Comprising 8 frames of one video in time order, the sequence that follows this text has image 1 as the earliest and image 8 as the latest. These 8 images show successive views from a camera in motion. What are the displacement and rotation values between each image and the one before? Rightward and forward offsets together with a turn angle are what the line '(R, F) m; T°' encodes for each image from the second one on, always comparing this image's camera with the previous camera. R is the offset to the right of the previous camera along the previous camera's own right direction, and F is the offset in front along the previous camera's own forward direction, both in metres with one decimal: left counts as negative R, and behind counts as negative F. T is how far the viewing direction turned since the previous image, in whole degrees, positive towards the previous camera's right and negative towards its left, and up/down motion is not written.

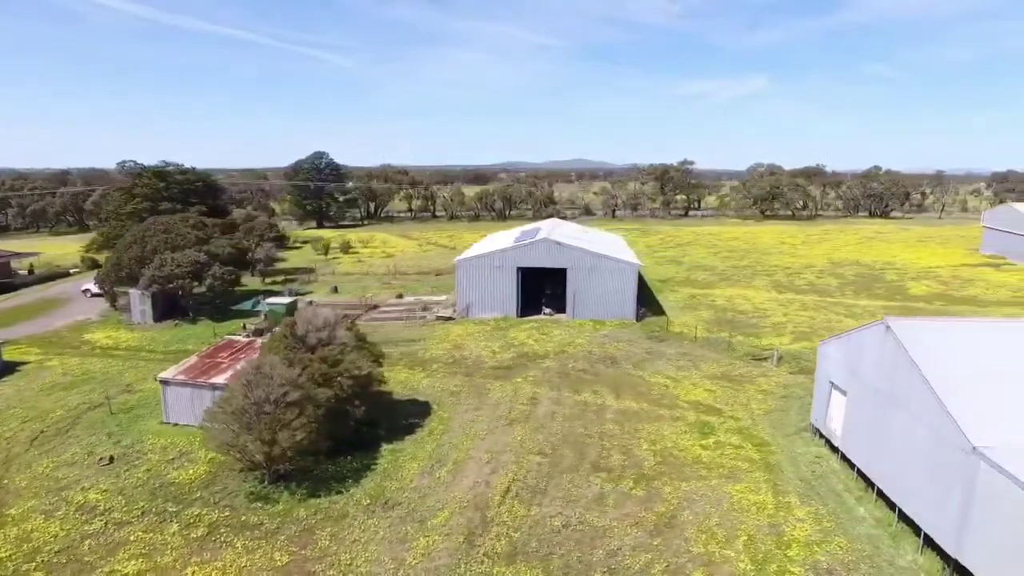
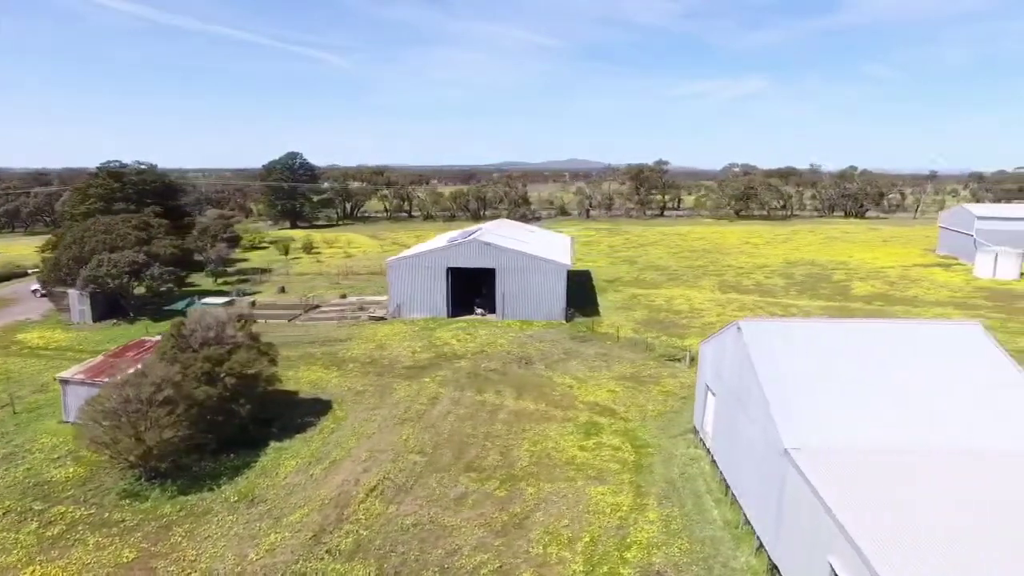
(+3.1, -0.2) m; 0°
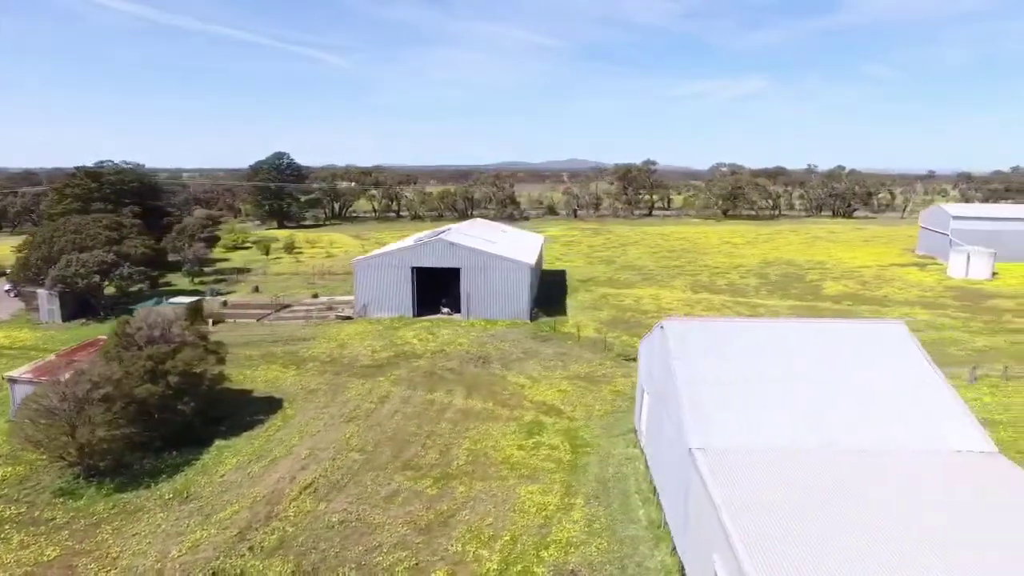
(+1.6, -0.1) m; 0°
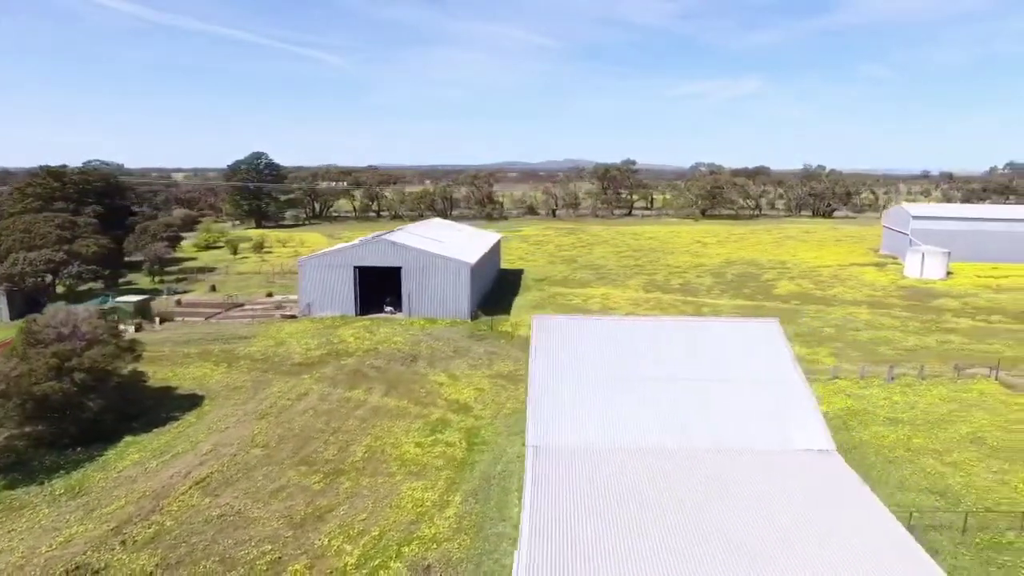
(+2.7, -0.2) m; 0°
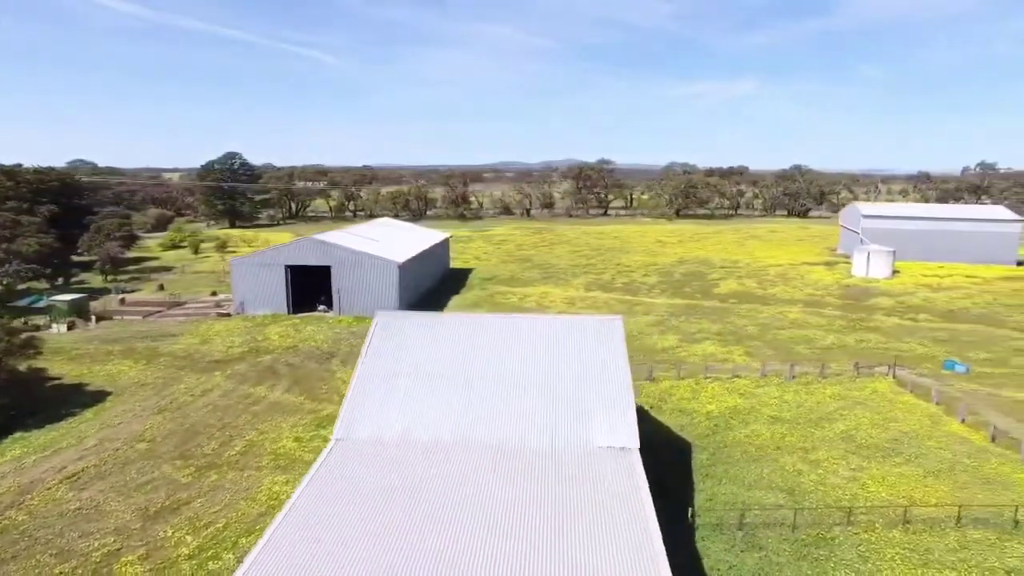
(+3.3, -0.2) m; 0°
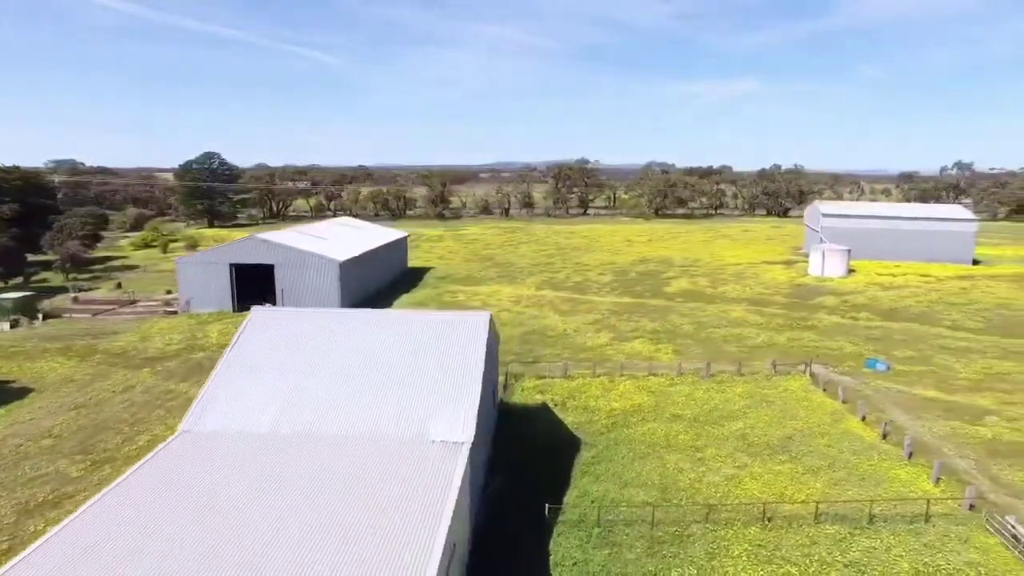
(+2.8, -0.1) m; 0°
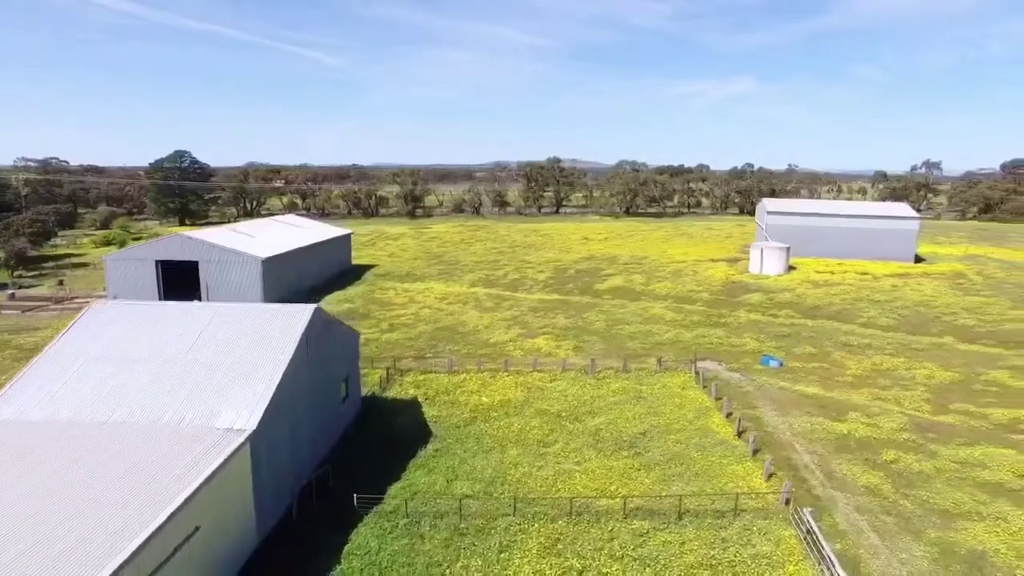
(+3.8, 0.0) m; 0°
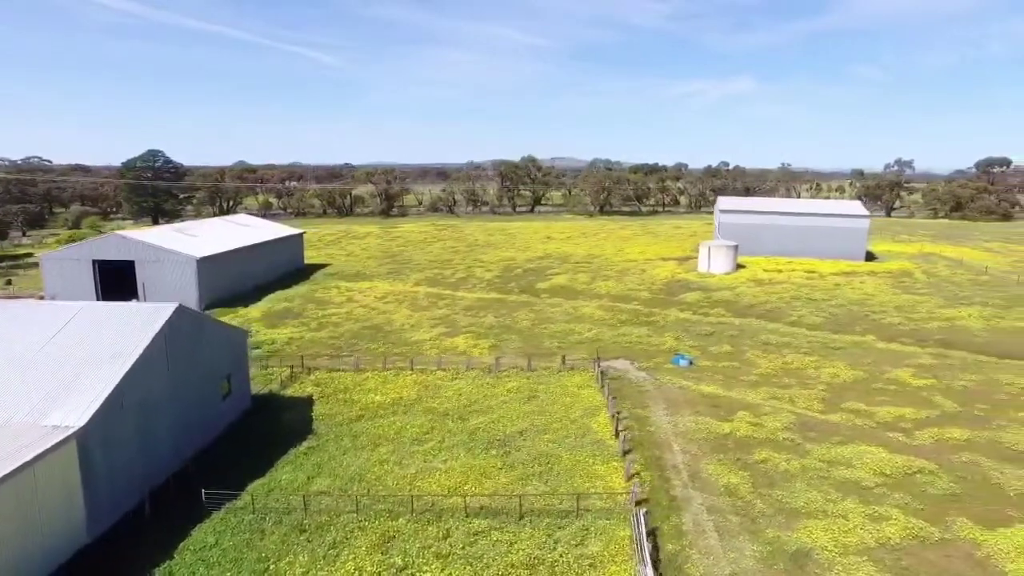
(+3.0, 0.0) m; 0°
